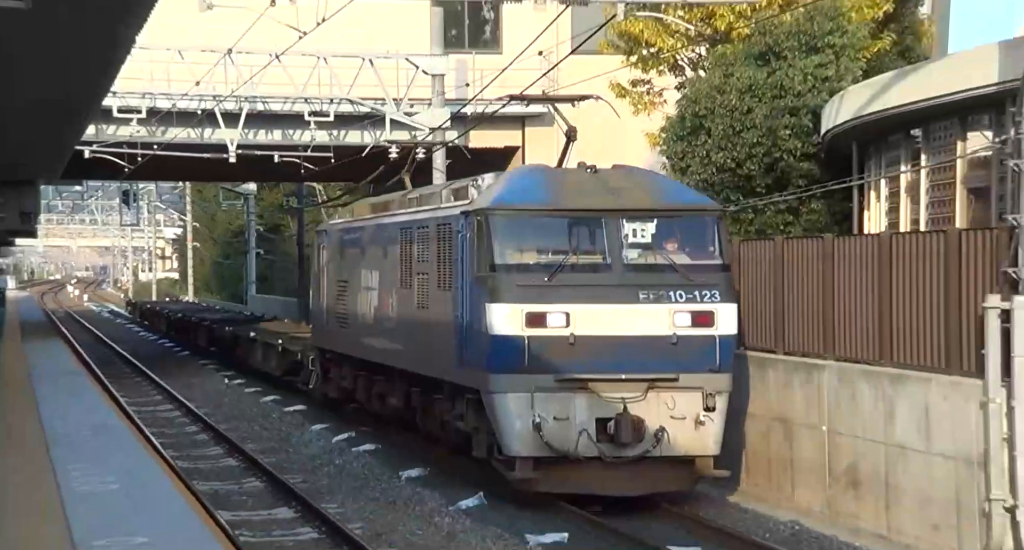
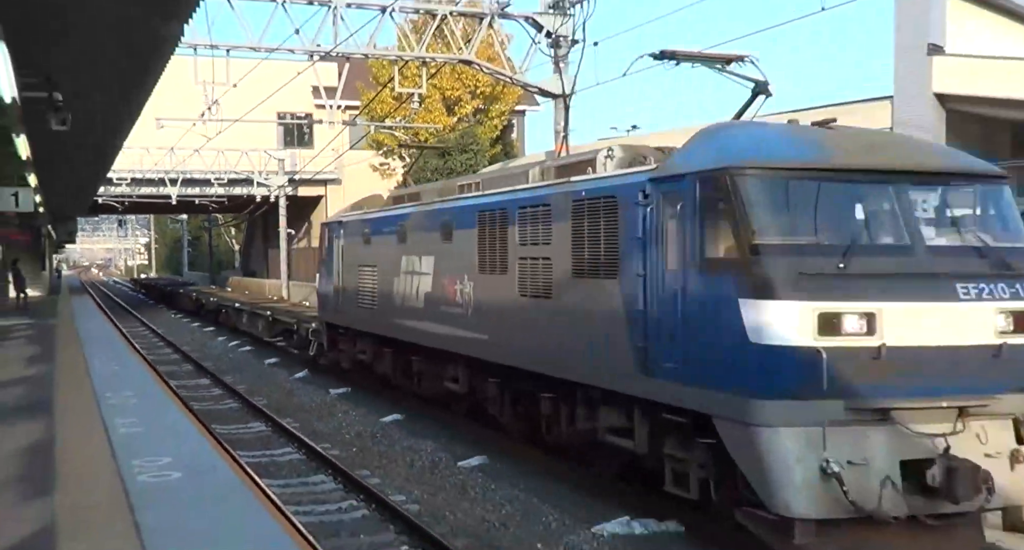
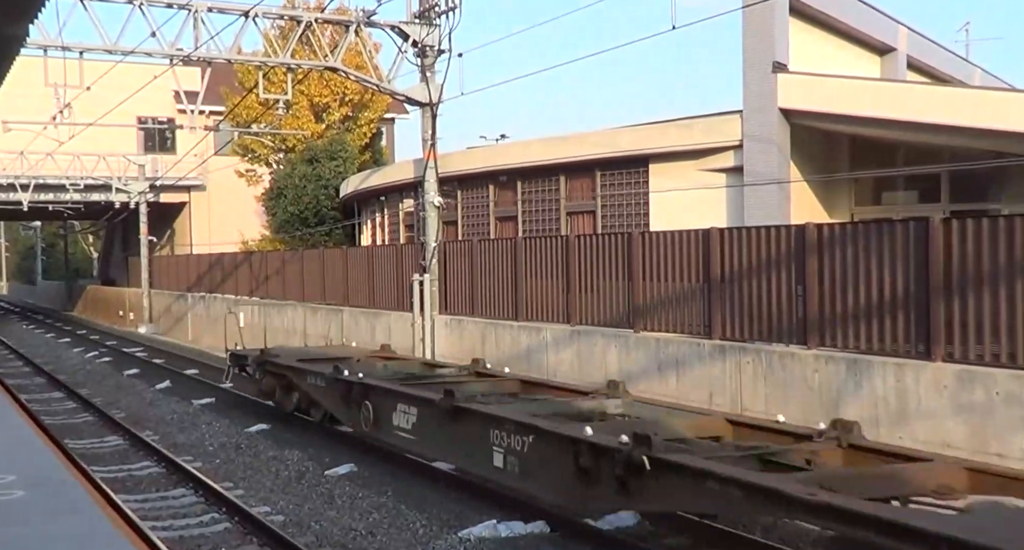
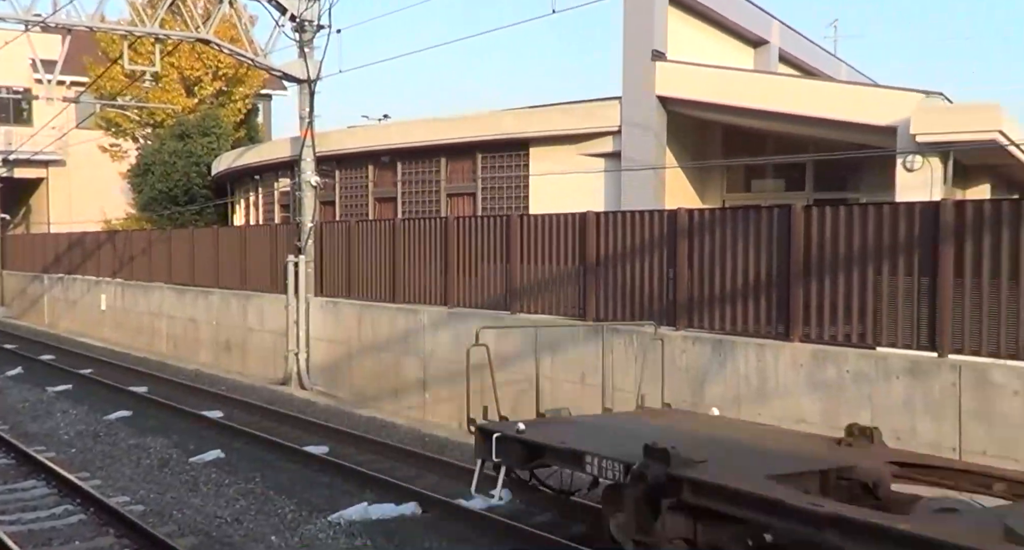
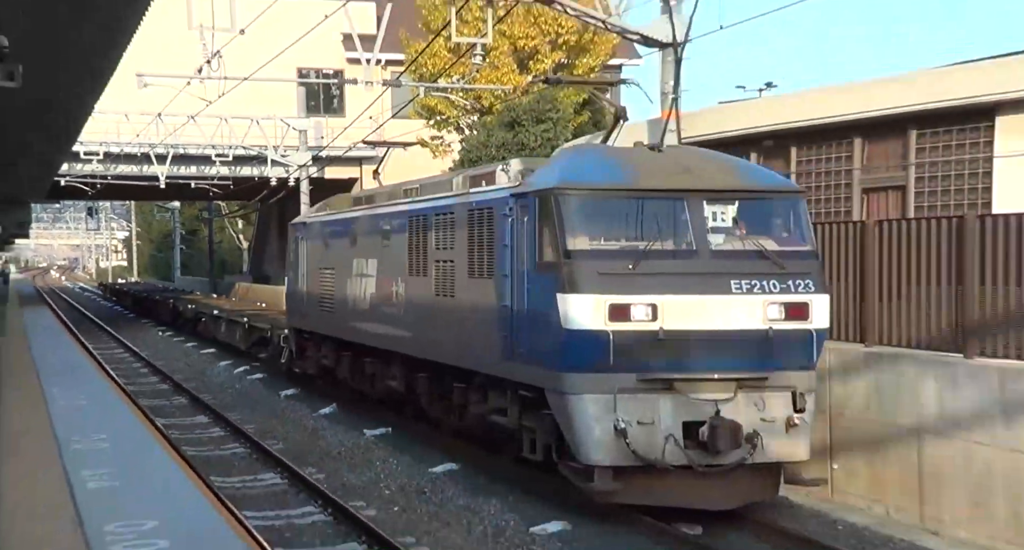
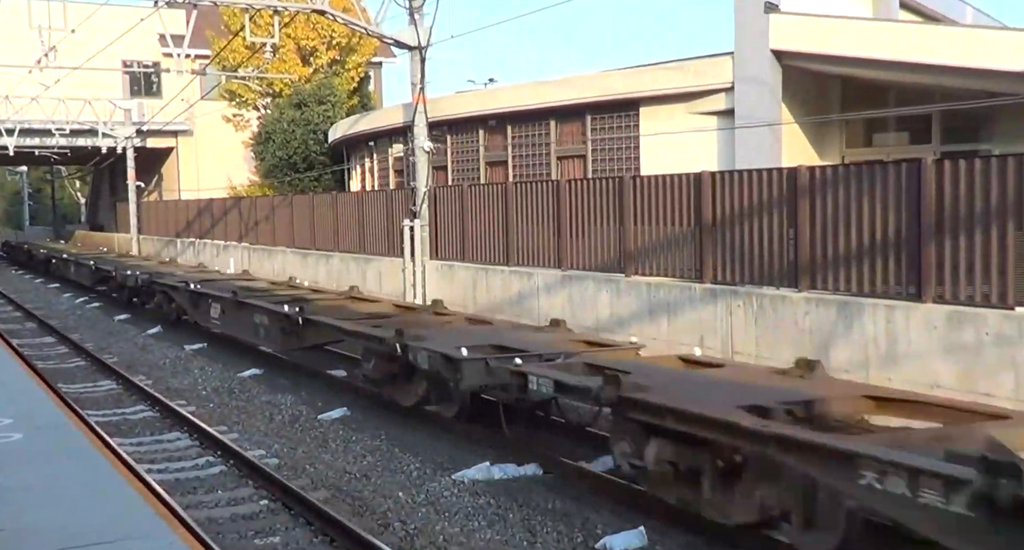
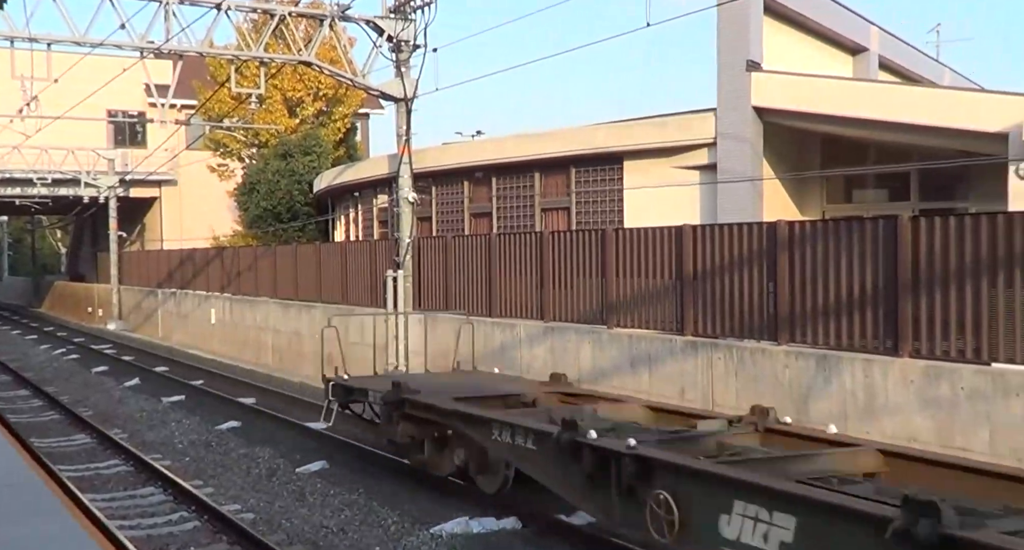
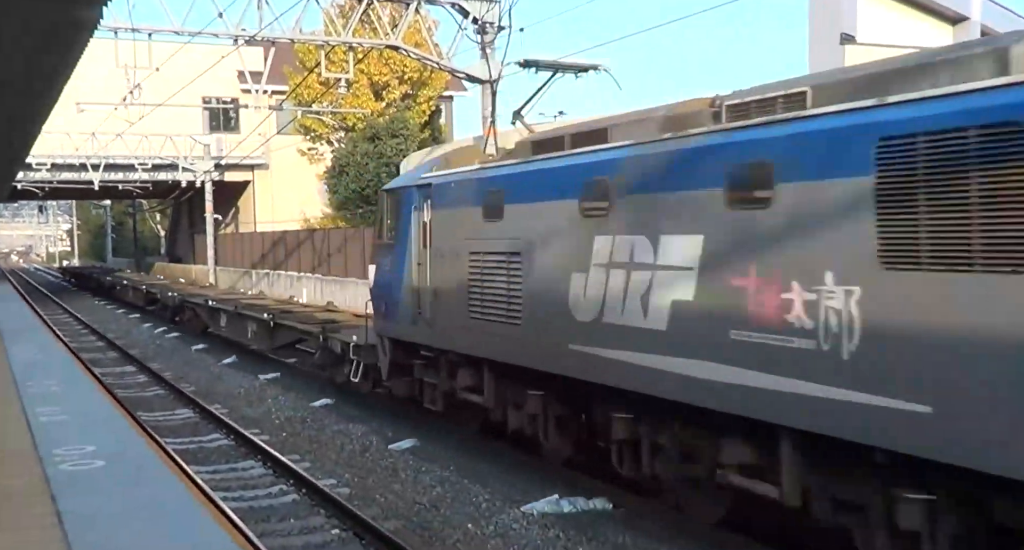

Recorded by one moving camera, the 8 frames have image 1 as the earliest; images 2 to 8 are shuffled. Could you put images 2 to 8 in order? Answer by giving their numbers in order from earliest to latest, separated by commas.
5, 2, 8, 6, 3, 7, 4
